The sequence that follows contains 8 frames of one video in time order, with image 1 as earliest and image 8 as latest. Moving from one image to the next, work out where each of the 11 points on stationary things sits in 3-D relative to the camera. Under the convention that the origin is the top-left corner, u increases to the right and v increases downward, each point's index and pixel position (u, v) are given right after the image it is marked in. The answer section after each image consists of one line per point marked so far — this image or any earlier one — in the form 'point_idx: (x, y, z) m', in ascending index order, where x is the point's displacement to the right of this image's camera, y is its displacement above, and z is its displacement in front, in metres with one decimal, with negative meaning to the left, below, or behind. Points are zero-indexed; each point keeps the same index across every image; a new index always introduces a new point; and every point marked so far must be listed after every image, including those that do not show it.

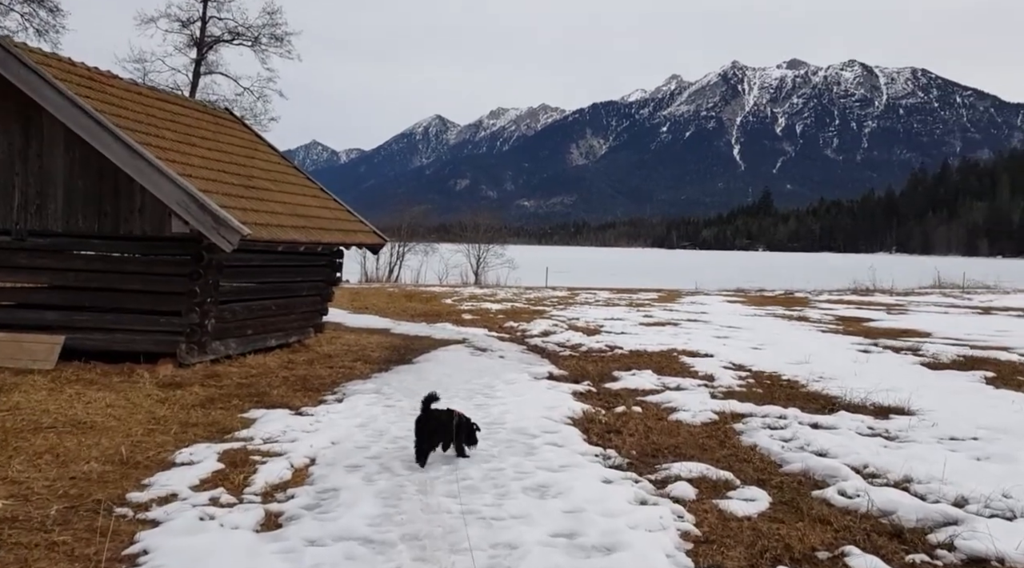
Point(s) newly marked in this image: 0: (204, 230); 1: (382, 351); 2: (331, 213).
0: (-4.5, +0.8, +13.7) m
1: (-2.5, -1.3, +17.8) m
2: (-3.7, +1.5, +19.2) m
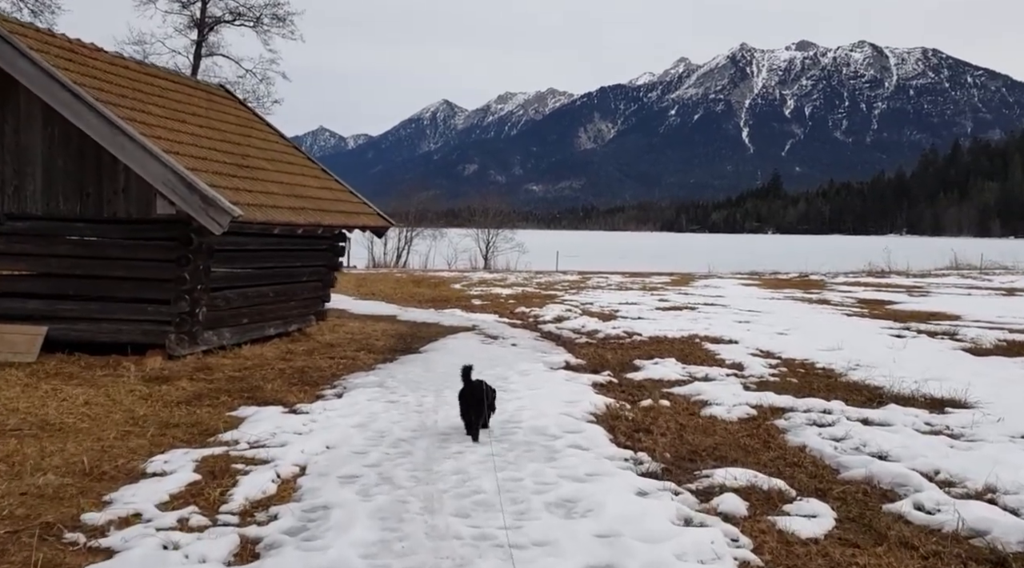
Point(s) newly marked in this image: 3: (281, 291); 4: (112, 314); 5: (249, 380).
0: (-4.4, +1.0, +12.7) m
1: (-2.3, -1.0, +16.9) m
2: (-3.5, +1.8, +18.2) m
3: (-4.0, -0.1, +16.0) m
4: (-5.8, -0.4, +13.6) m
5: (-3.4, -1.2, +12.0) m
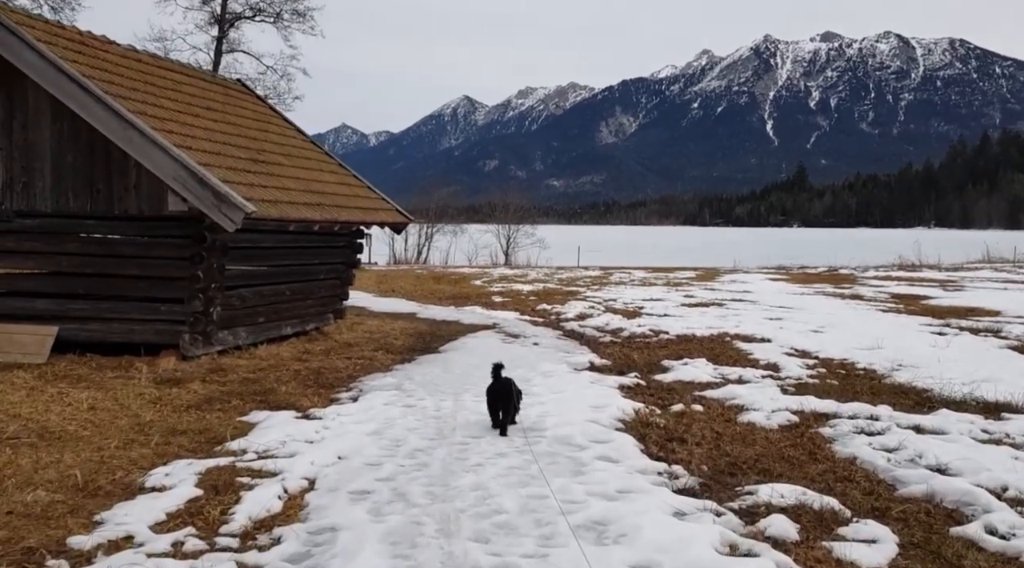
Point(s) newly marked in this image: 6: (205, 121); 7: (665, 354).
0: (-4.1, +1.0, +12.2) m
1: (-1.9, -1.0, +16.4) m
2: (-3.1, +1.8, +17.8) m
3: (-3.6, -0.1, +15.6) m
4: (-5.5, -0.4, +13.2) m
5: (-3.1, -1.2, +11.5) m
6: (-4.9, +2.6, +15.0) m
7: (+2.3, -1.1, +14.1) m
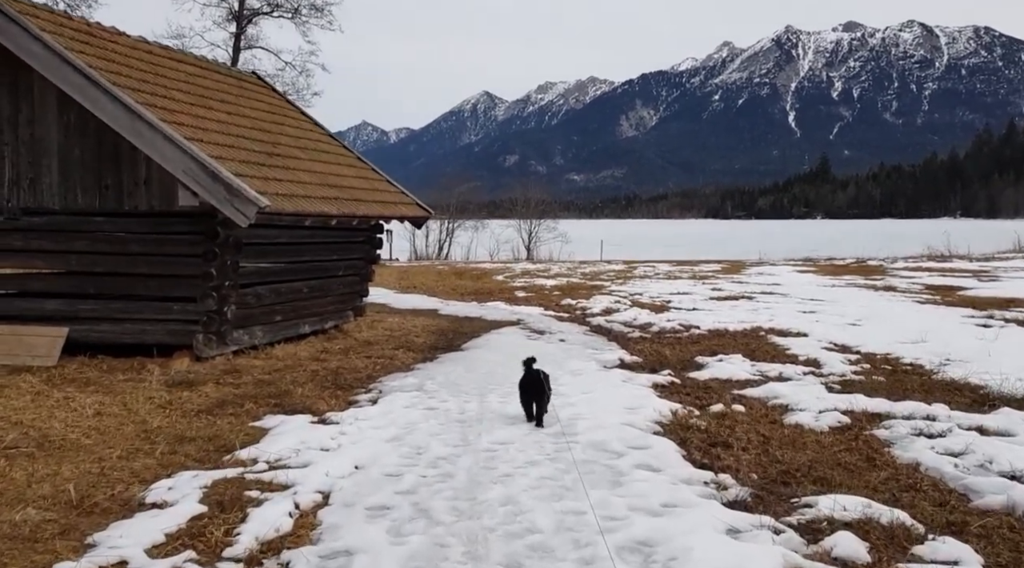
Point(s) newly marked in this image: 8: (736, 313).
0: (-3.8, +1.0, +11.7) m
1: (-1.4, -0.9, +15.9) m
2: (-2.7, +1.9, +17.3) m
3: (-3.2, 0.0, +15.1) m
4: (-5.2, -0.4, +12.7) m
5: (-2.8, -1.2, +11.0) m
6: (-4.6, +2.7, +14.5) m
7: (+2.7, -1.0, +13.5) m
8: (+4.7, -0.6, +19.4) m
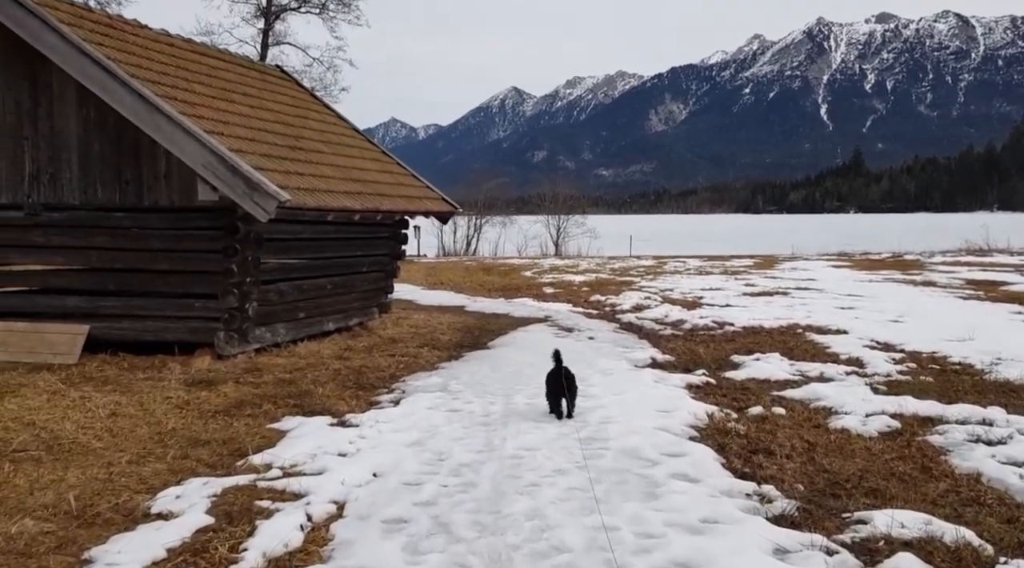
0: (-3.4, +1.1, +11.4) m
1: (-1.0, -0.8, +15.5) m
2: (-2.2, +1.9, +16.9) m
3: (-2.7, 0.0, +14.8) m
4: (-4.8, -0.4, +12.5) m
5: (-2.4, -1.1, +10.7) m
6: (-4.2, +2.7, +14.3) m
7: (+3.1, -0.9, +13.0) m
8: (+5.3, -0.5, +18.8) m
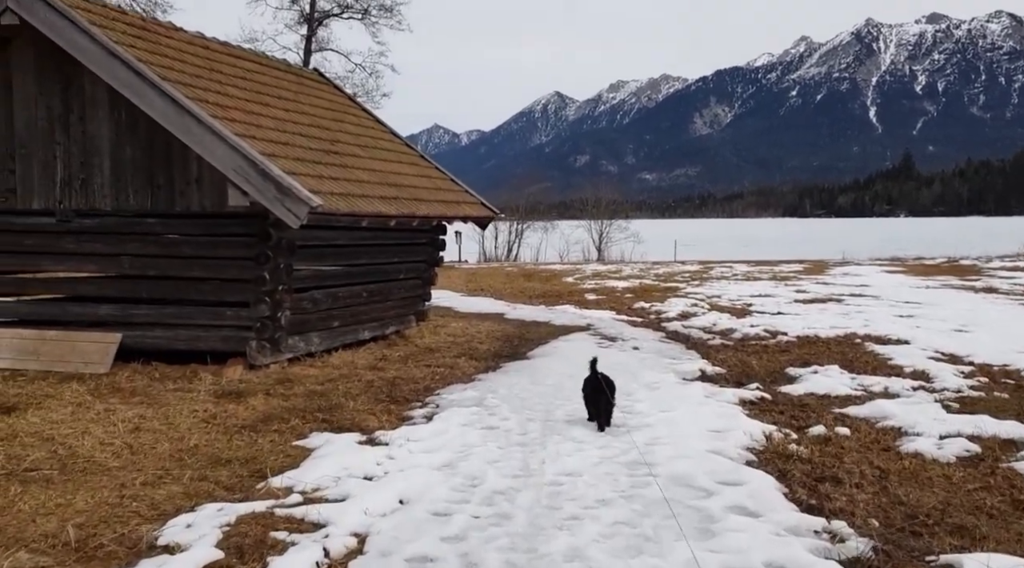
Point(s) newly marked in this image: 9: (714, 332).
0: (-2.9, +1.0, +11.1) m
1: (-0.3, -0.9, +15.0) m
2: (-1.4, +1.8, +16.5) m
3: (-2.1, -0.1, +14.4) m
4: (-4.3, -0.5, +12.2) m
5: (-2.0, -1.2, +10.3) m
6: (-3.5, +2.6, +13.9) m
7: (+3.6, -1.0, +12.3) m
8: (+6.1, -0.6, +18.0) m
9: (+3.5, -0.8, +16.0) m
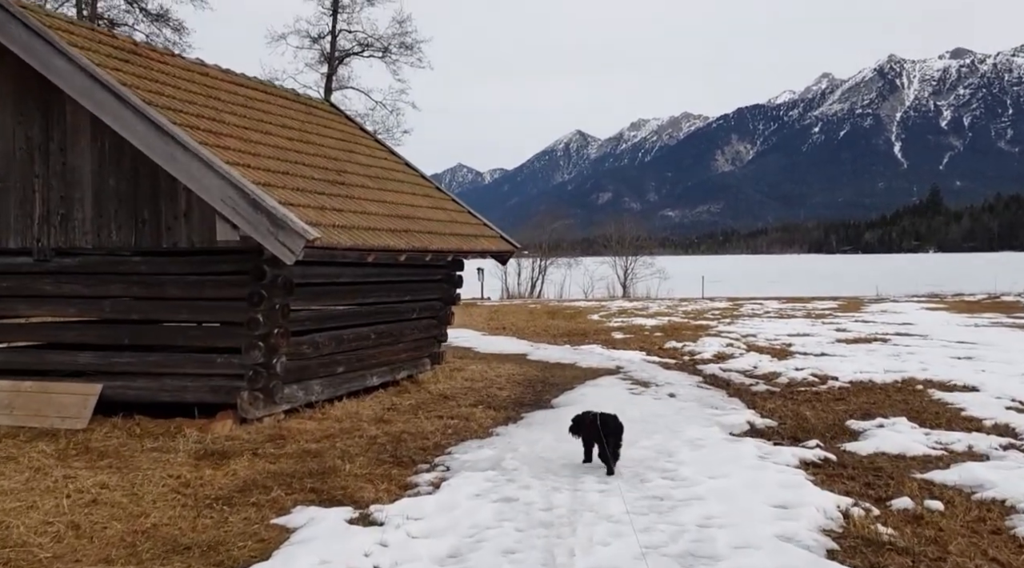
0: (-2.7, +0.5, +9.9) m
1: (0.0, -1.6, +13.7) m
2: (-1.1, +1.1, +15.3) m
3: (-1.8, -0.7, +13.1) m
4: (-4.0, -1.0, +11.0) m
5: (-1.8, -1.6, +9.0) m
6: (-3.3, +2.0, +12.8) m
7: (+3.9, -1.5, +10.8) m
8: (+6.5, -1.3, +16.6) m
9: (+3.8, -1.4, +14.6) m
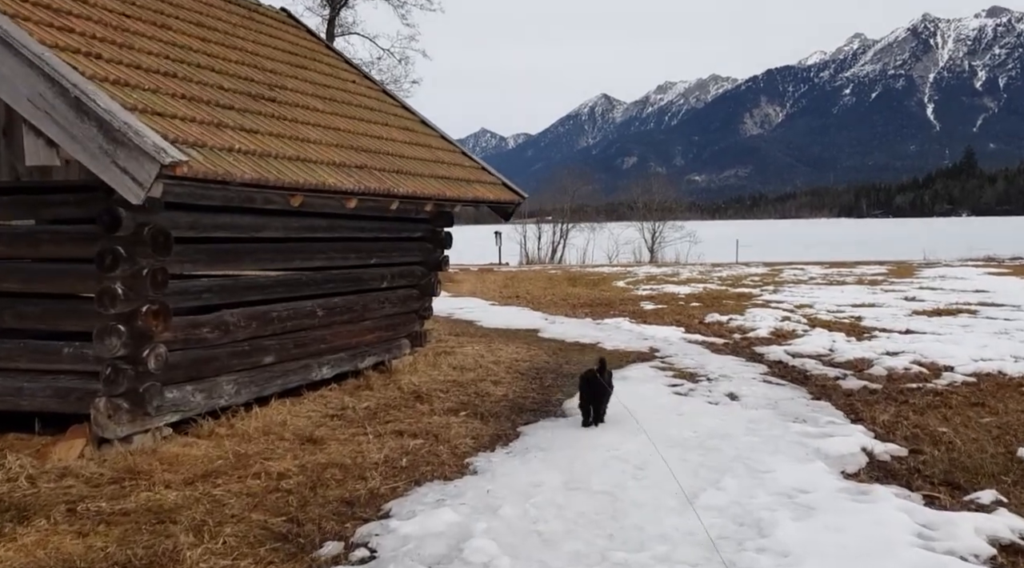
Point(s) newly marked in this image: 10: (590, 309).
0: (-2.8, +0.9, +6.3) m
1: (0.0, -1.1, +10.0) m
2: (-1.0, +1.7, +11.6) m
3: (-1.8, -0.2, +9.5) m
4: (-4.1, -0.6, +7.4) m
5: (-1.9, -1.4, +5.4) m
6: (-3.3, +2.5, +9.2) m
7: (+3.8, -1.1, +7.1) m
8: (+6.6, -0.8, +12.8) m
9: (+3.8, -0.9, +10.9) m
10: (+1.6, -0.5, +18.8) m
